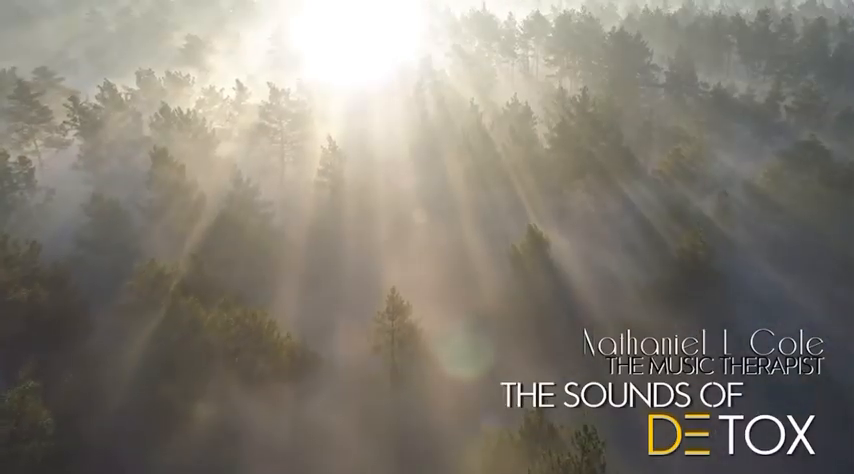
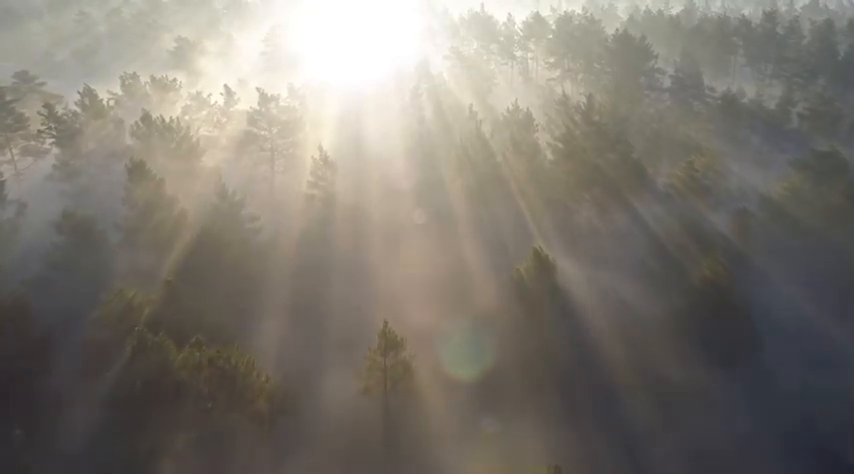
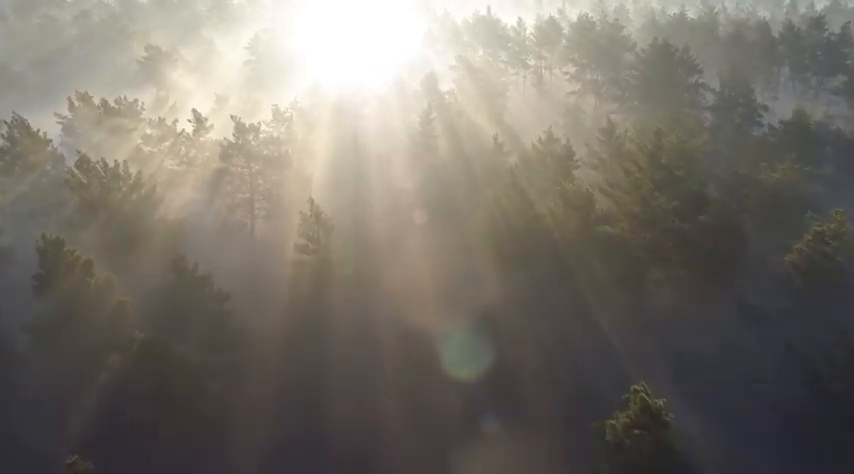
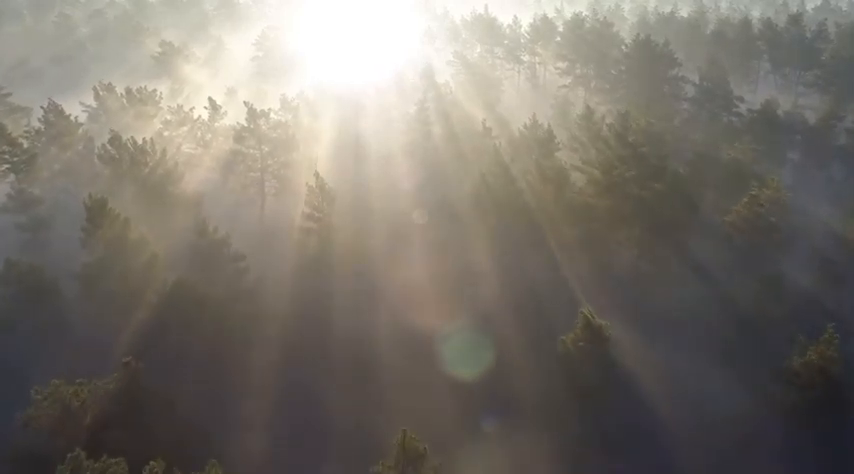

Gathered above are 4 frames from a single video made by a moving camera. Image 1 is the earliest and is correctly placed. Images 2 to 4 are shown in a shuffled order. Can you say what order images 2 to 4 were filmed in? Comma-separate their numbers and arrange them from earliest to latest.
2, 4, 3
